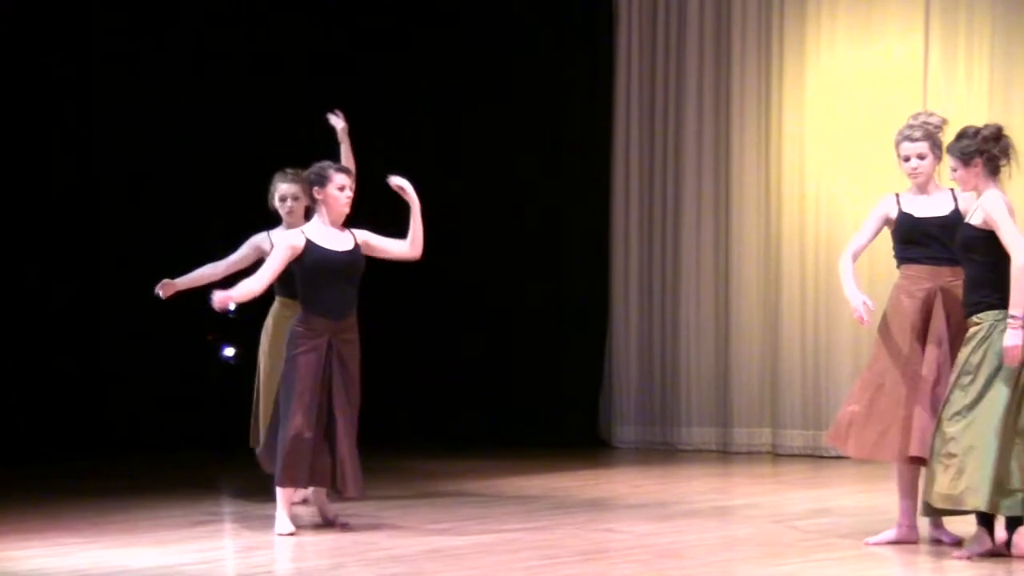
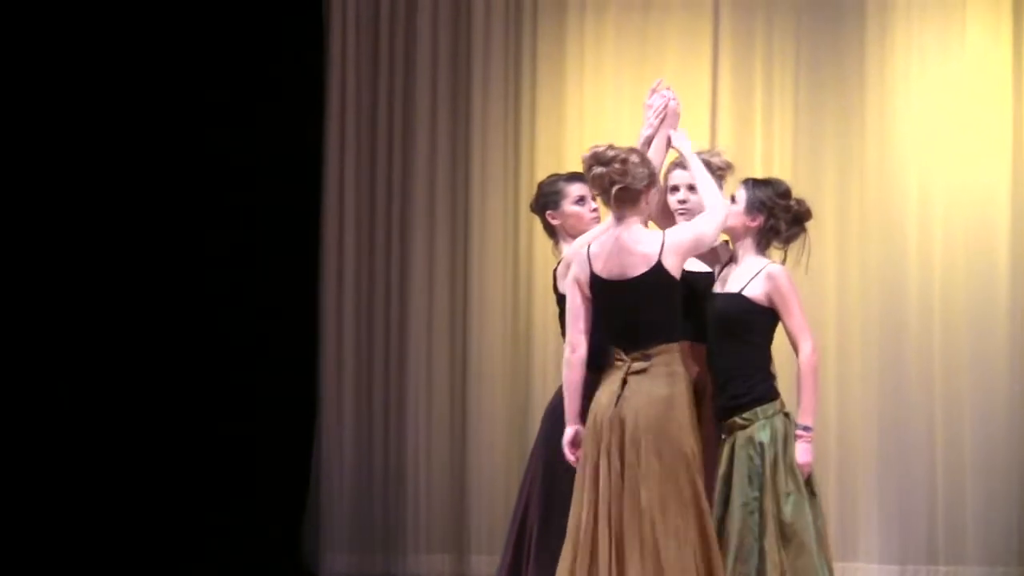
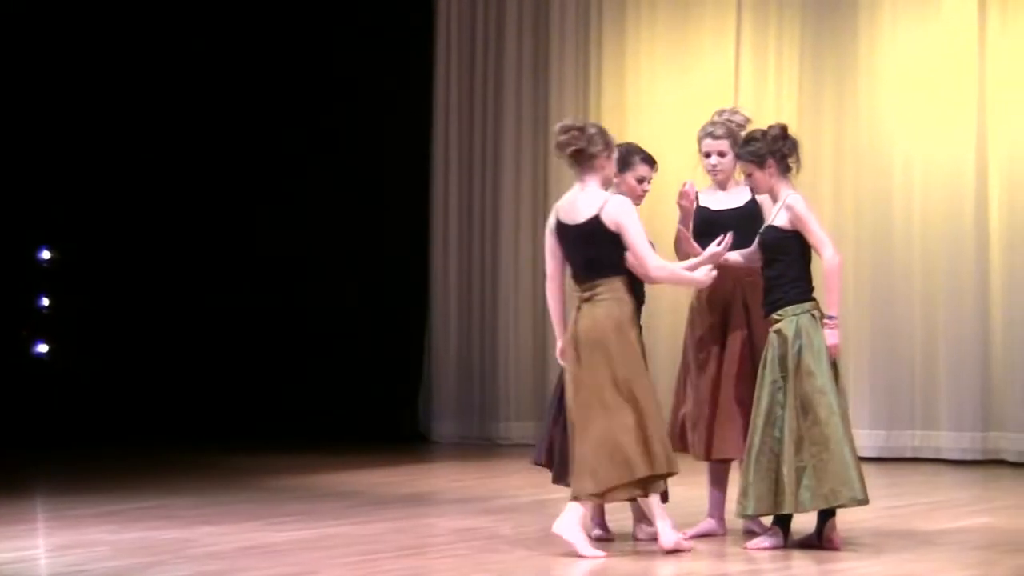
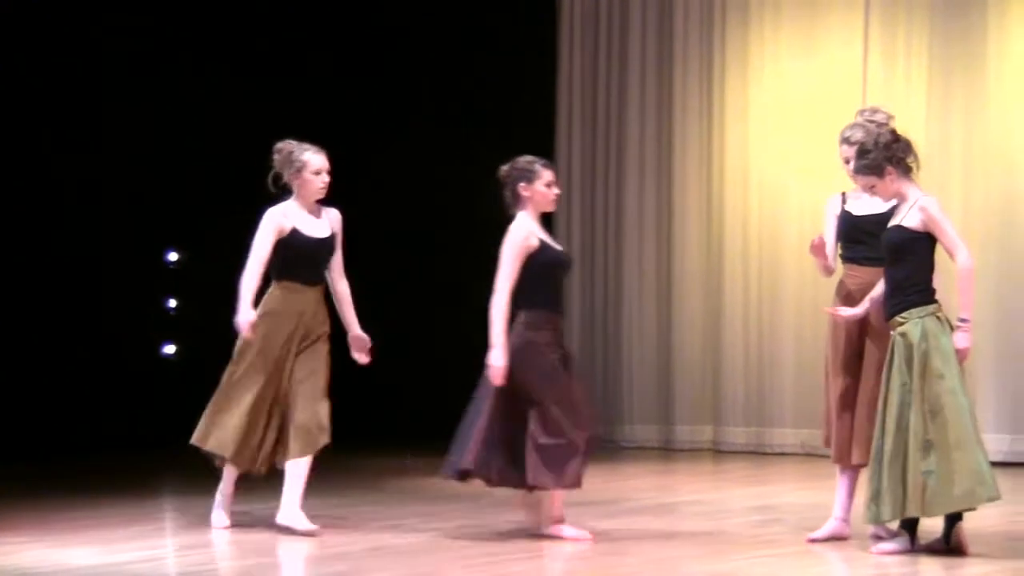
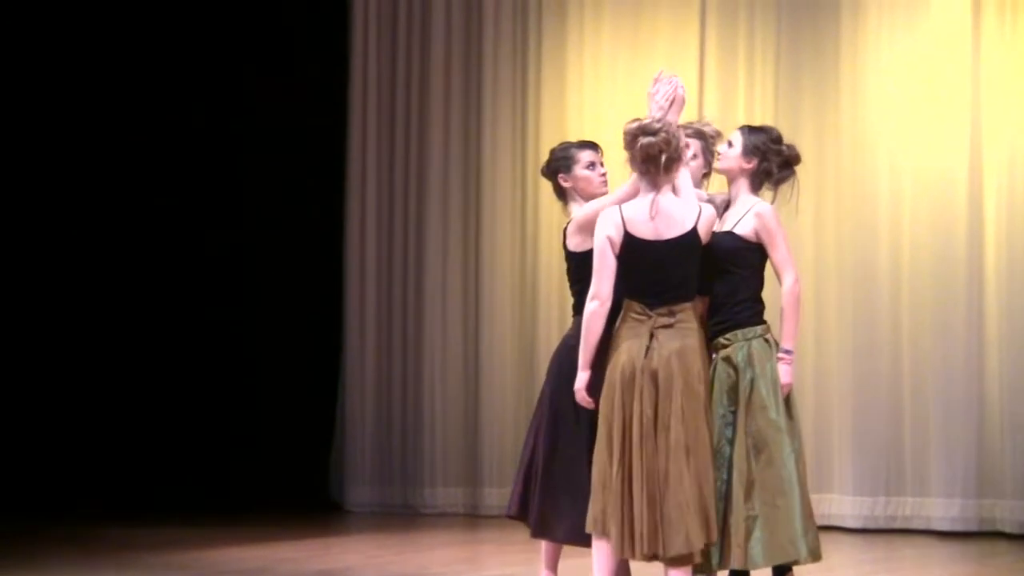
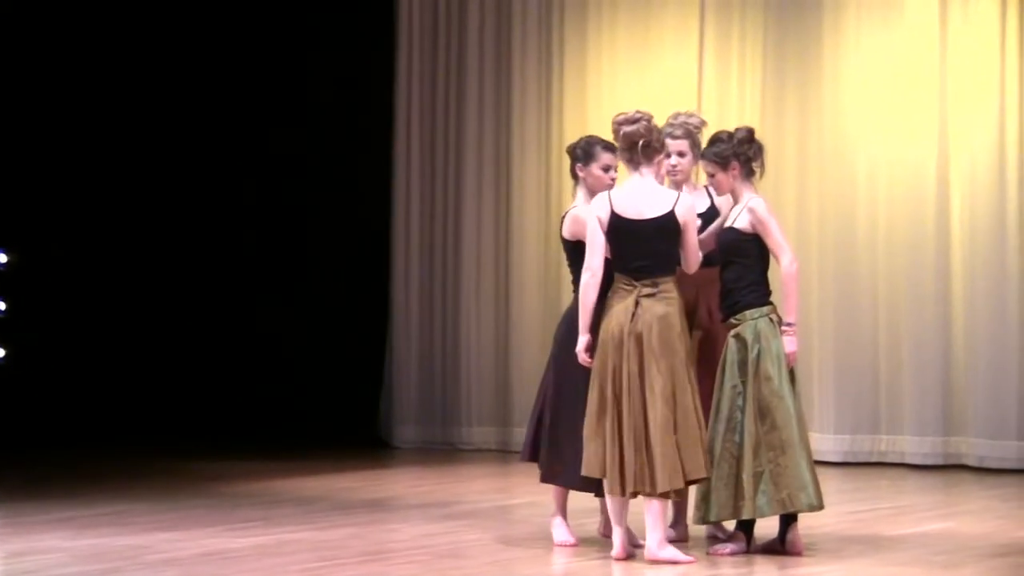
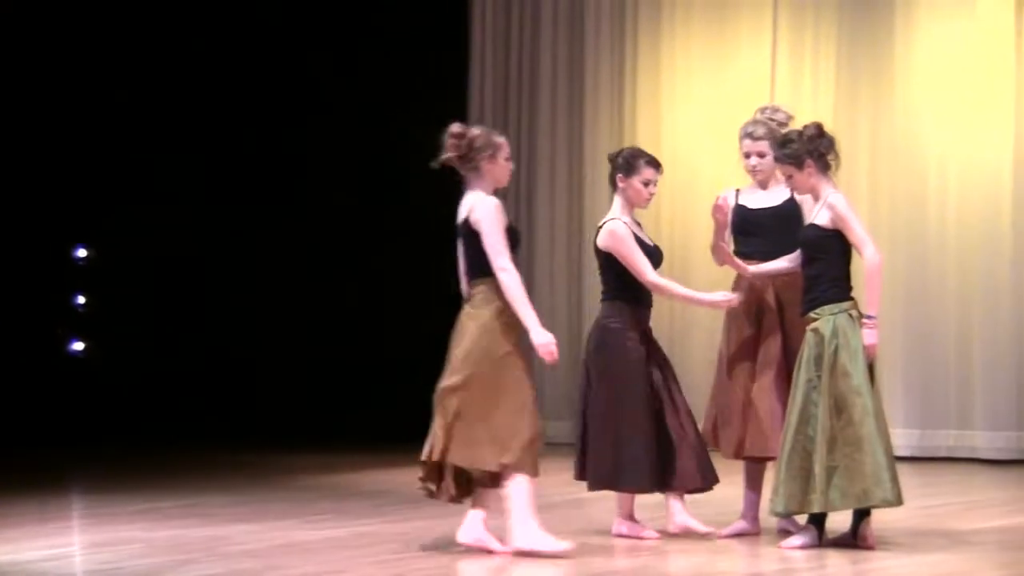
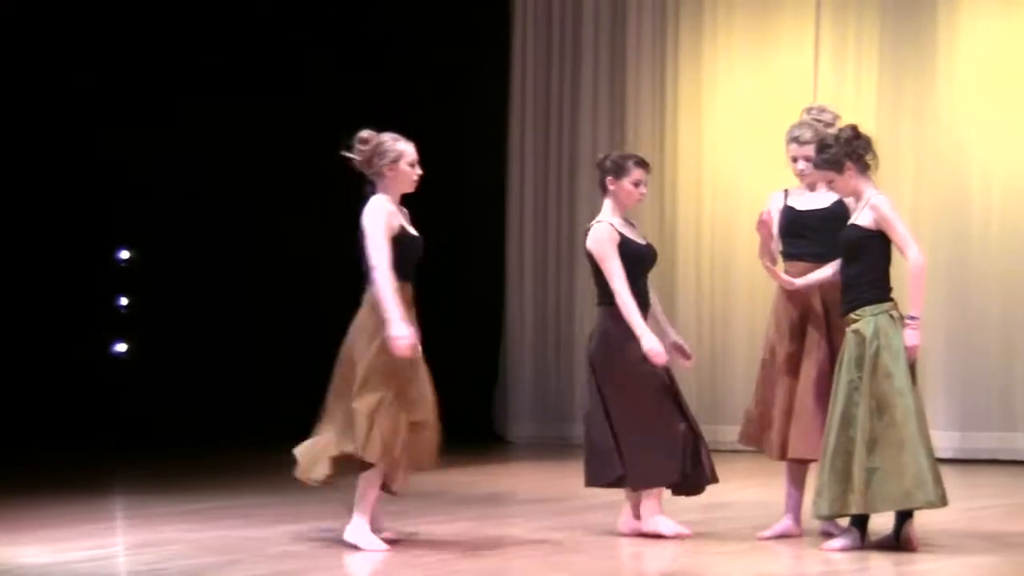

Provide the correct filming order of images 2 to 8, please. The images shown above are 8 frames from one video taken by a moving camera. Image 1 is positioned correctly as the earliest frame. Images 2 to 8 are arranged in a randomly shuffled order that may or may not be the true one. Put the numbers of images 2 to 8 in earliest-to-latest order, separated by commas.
4, 8, 7, 3, 6, 5, 2
